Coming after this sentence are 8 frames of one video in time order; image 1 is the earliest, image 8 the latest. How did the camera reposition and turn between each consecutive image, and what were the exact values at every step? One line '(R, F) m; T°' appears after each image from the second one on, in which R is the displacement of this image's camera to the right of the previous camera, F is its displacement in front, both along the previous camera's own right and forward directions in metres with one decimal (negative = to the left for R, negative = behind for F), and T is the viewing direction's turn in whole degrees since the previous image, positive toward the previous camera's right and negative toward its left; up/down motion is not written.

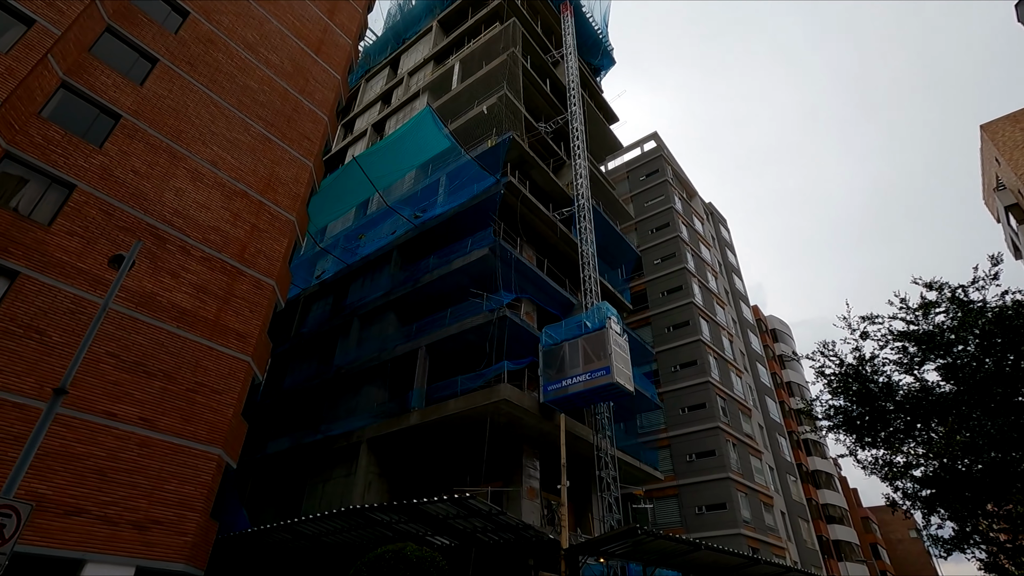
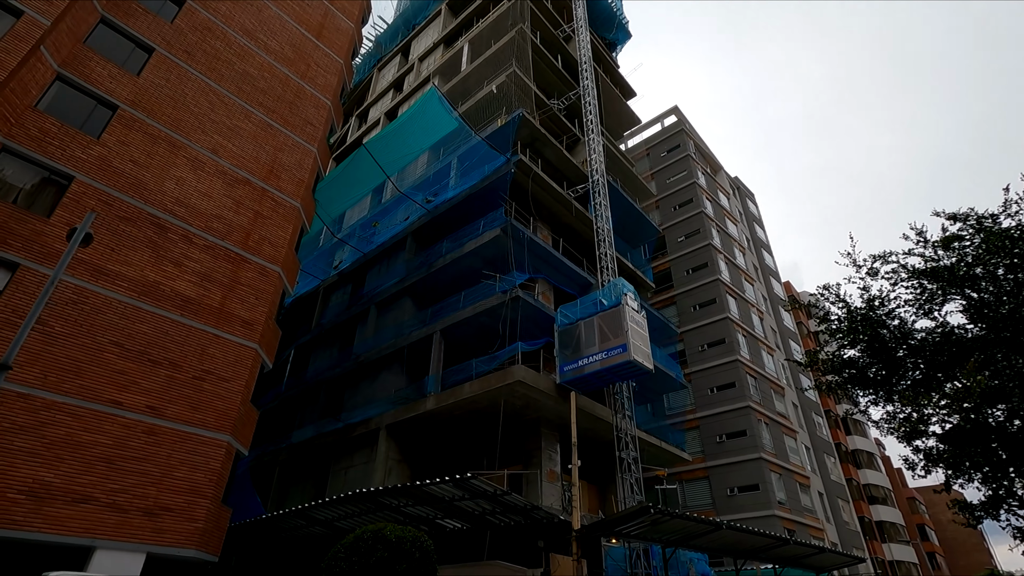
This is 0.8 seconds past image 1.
(+0.6, +0.6) m; -3°
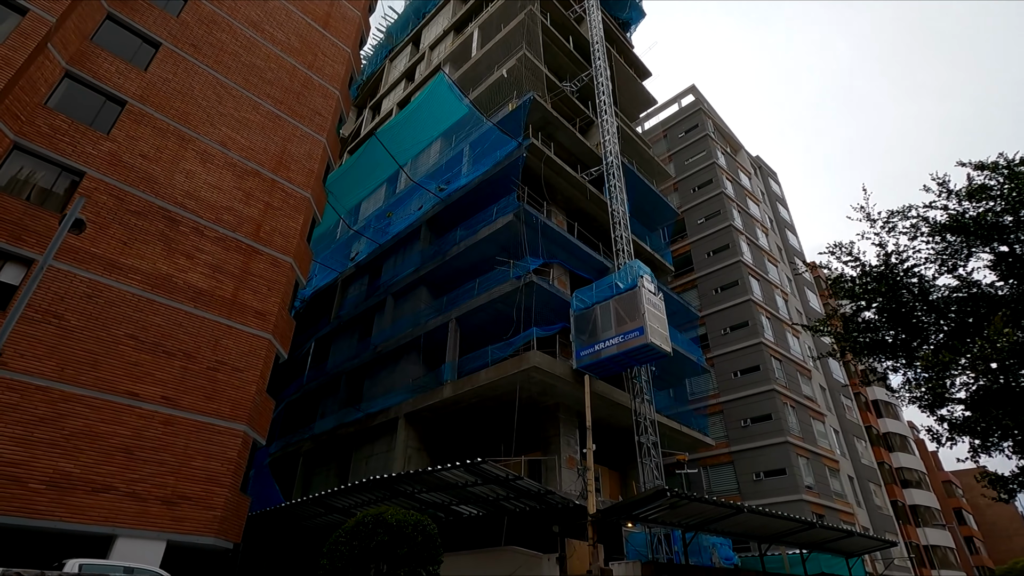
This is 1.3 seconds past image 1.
(+0.3, +0.3) m; -2°
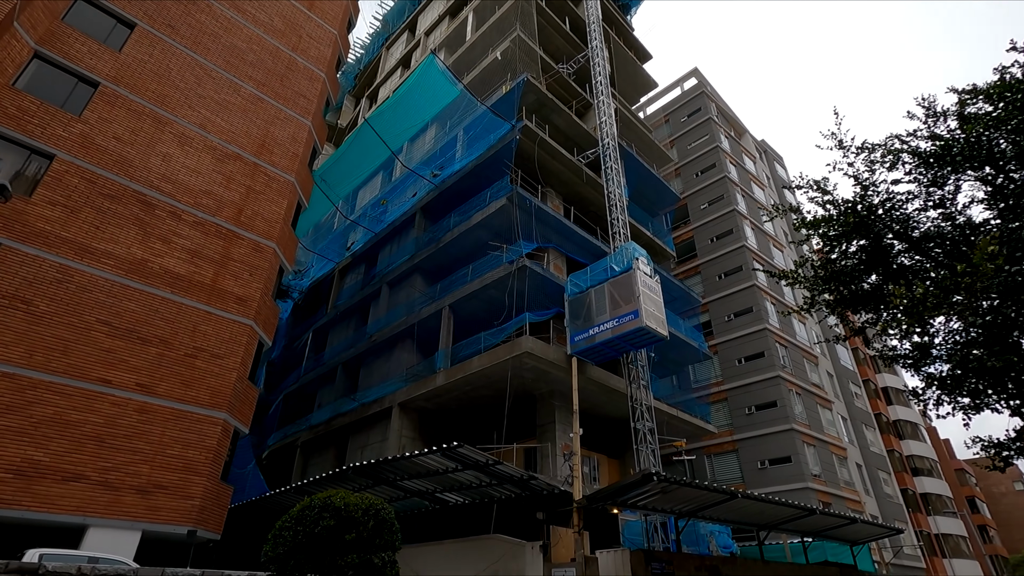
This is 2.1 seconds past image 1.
(+0.6, +0.5) m; -1°
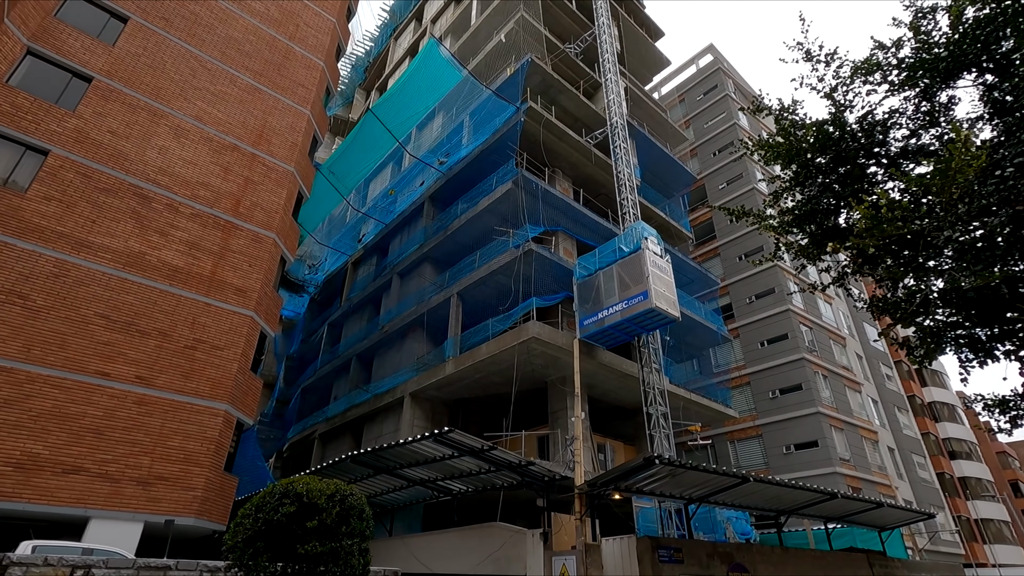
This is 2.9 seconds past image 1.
(+0.6, +0.5) m; -3°
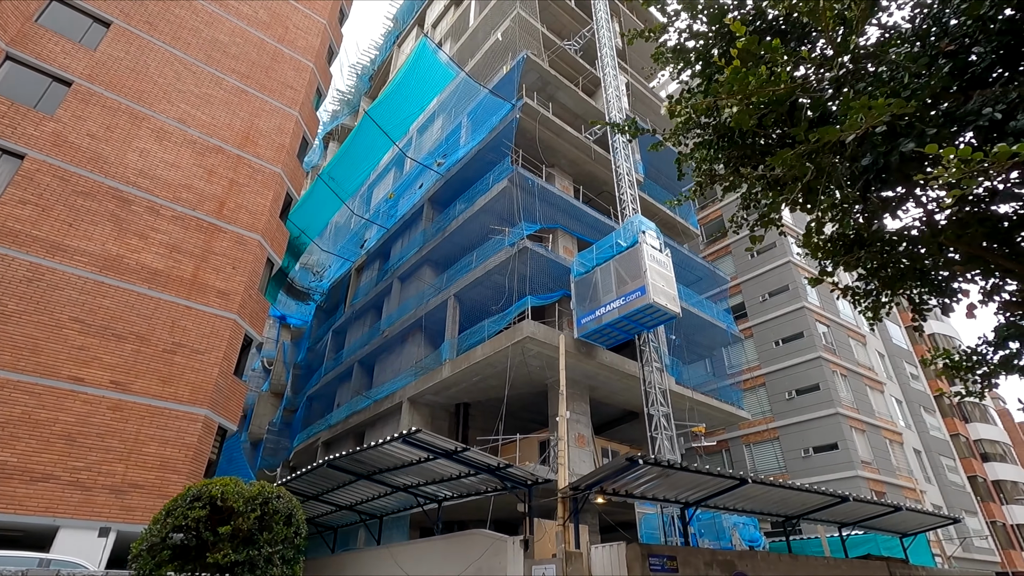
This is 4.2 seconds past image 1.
(+0.8, +0.6) m; -2°
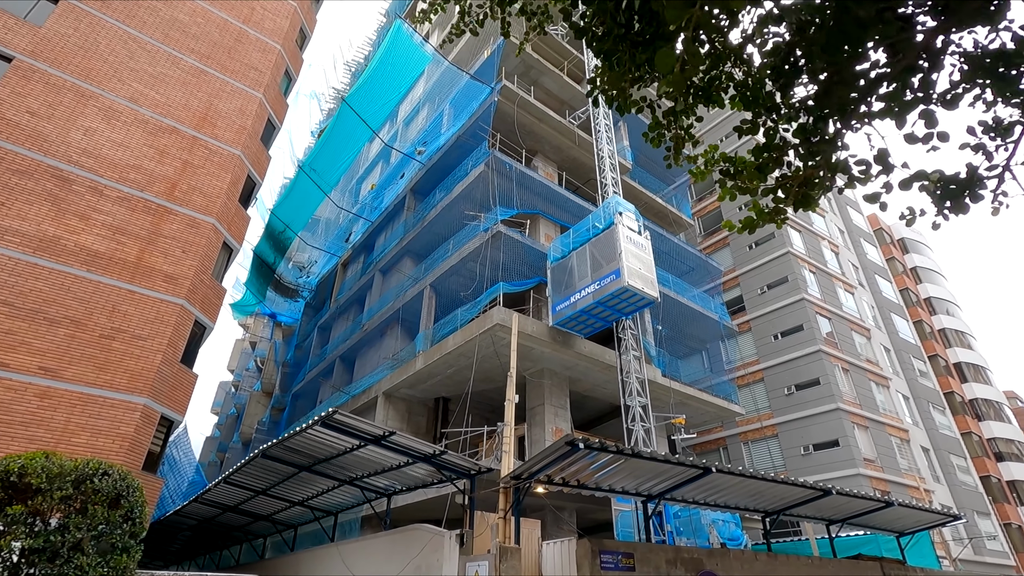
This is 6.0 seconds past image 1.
(+1.3, +0.9) m; -1°
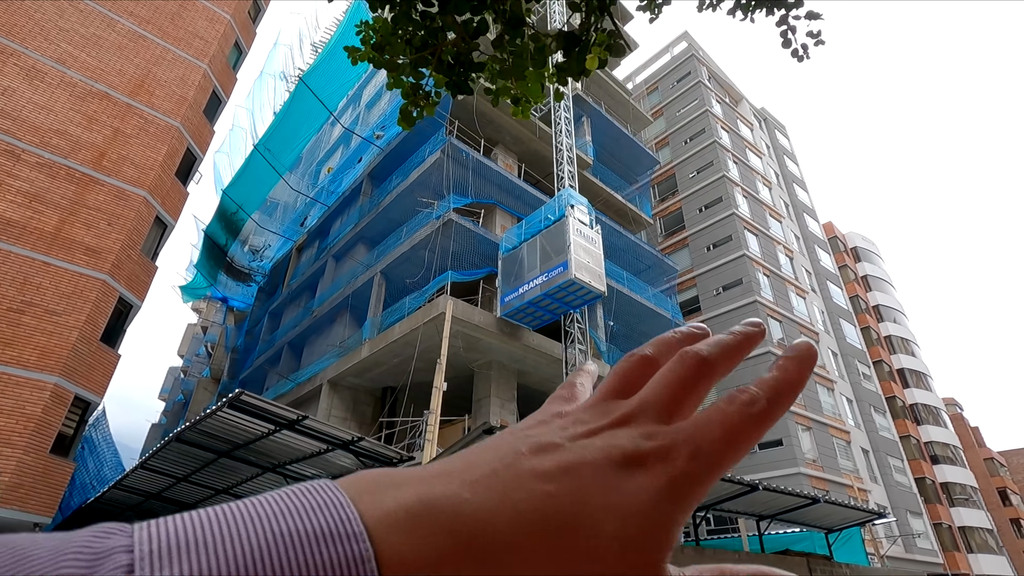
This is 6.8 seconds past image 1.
(+0.7, +0.2) m; +3°
